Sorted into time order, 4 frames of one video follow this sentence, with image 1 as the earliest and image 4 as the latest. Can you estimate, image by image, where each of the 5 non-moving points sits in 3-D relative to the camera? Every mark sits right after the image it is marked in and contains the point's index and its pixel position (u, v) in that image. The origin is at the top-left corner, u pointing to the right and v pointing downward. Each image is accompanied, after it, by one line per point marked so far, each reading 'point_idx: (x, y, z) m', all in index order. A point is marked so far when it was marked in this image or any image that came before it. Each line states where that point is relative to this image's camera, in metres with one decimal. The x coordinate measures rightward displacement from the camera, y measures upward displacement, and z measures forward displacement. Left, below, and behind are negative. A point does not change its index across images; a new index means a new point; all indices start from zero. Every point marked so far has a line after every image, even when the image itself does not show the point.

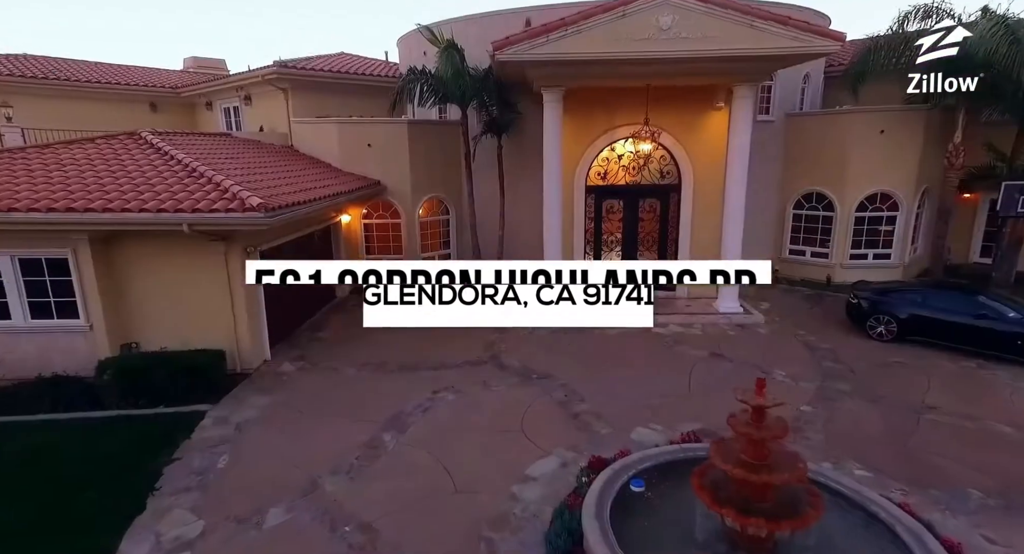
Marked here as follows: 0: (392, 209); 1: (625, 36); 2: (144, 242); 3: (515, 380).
0: (-3.1, +1.8, +13.6) m
1: (+2.1, +4.5, +9.7) m
2: (-6.0, +0.5, +8.3) m
3: (+0.1, -1.8, +9.1) m
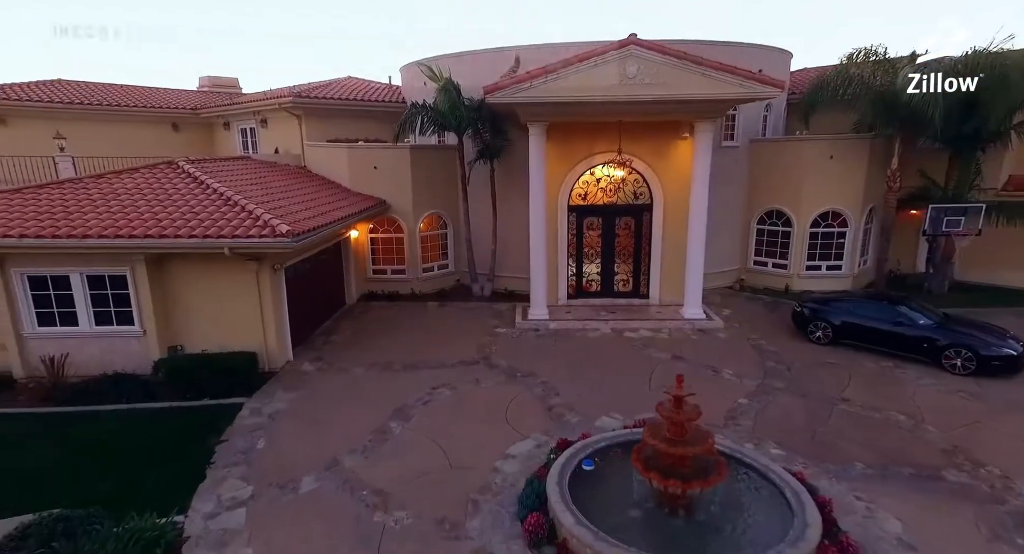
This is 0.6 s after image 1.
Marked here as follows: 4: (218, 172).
0: (-3.4, +1.6, +15.1) m
1: (+1.9, +4.3, +11.3) m
2: (-6.3, +0.2, +9.8) m
3: (-0.2, -2.1, +10.6) m
4: (-7.3, +2.6, +12.7) m
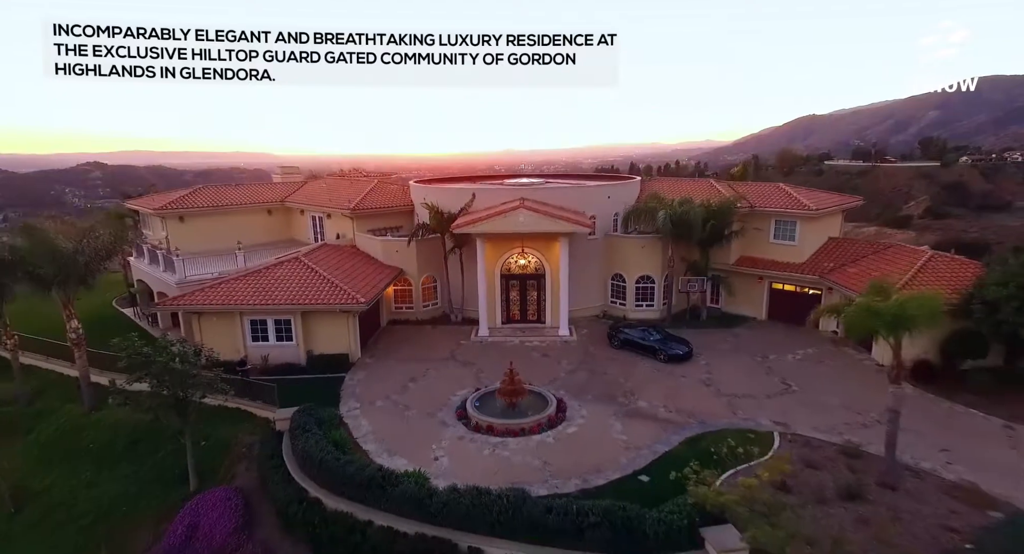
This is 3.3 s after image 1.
0: (-5.5, -0.2, +27.2) m
1: (-0.3, +2.4, +23.4) m
2: (-8.4, -1.6, +21.9) m
3: (-2.3, -3.9, +22.7) m
4: (-9.4, +0.8, +24.8) m
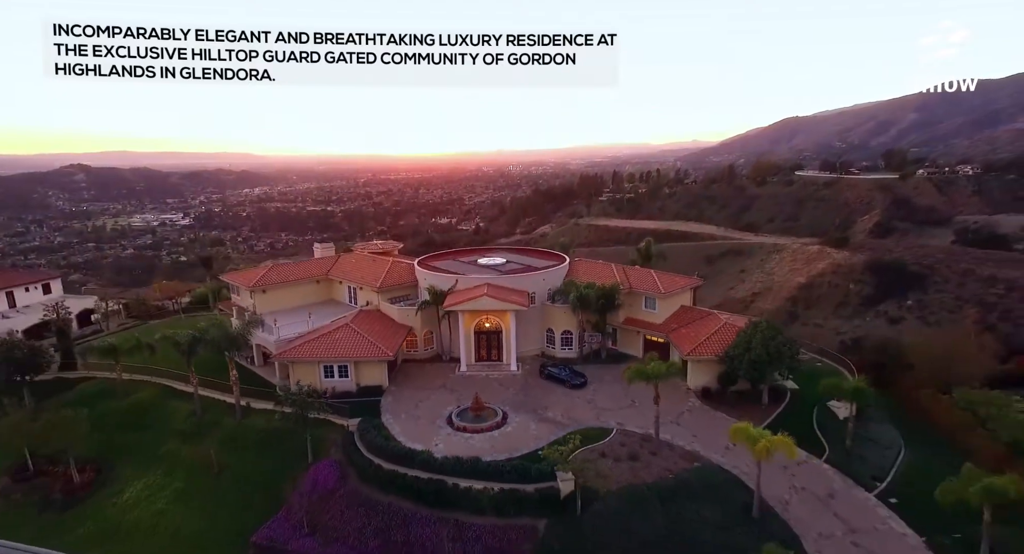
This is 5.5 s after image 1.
0: (-8.0, -4.7, +42.0) m
1: (-2.7, -2.0, +38.2) m
2: (-10.8, -6.1, +36.6) m
3: (-4.7, -8.3, +37.5) m
4: (-11.9, -3.7, +39.5) m
